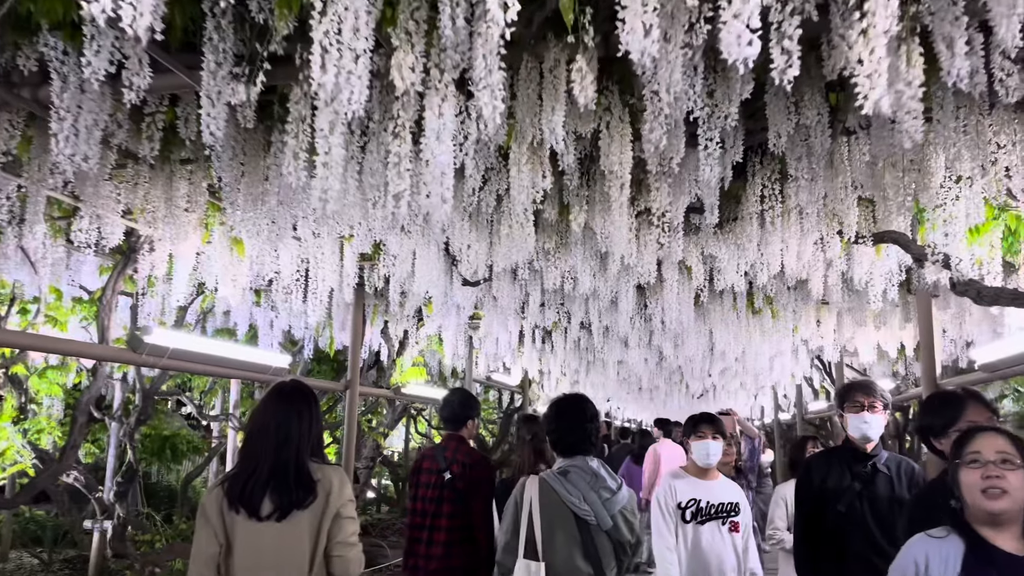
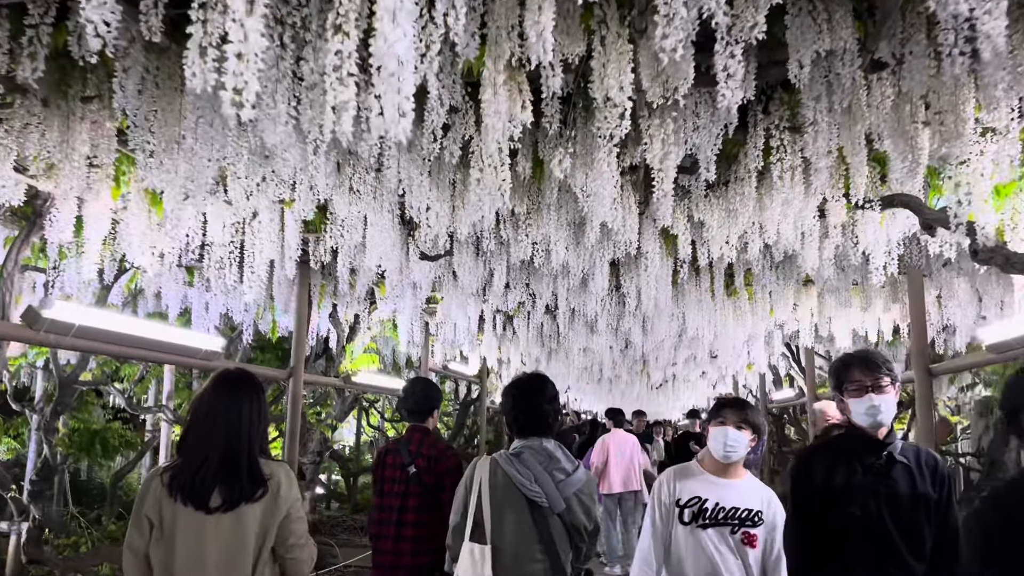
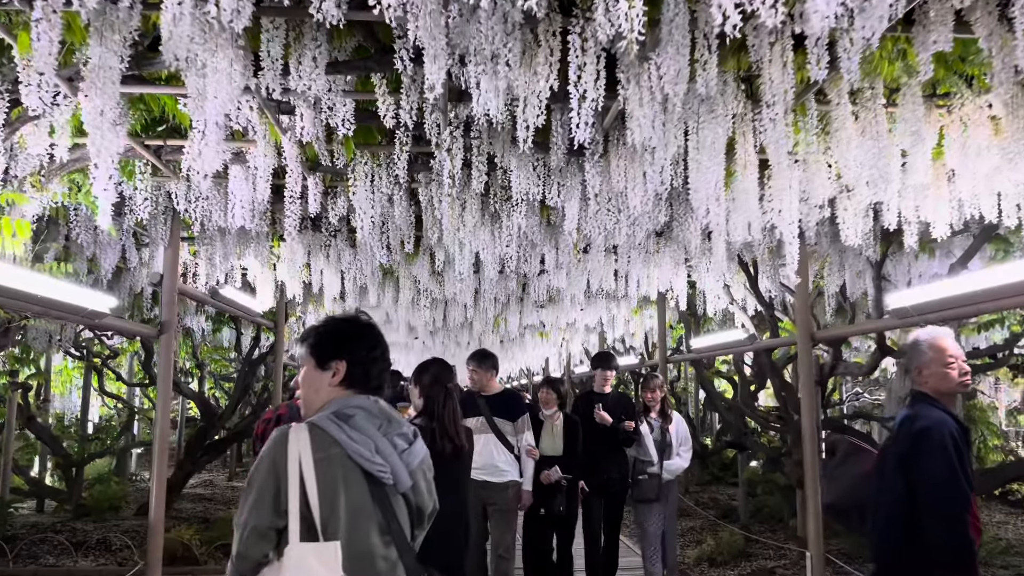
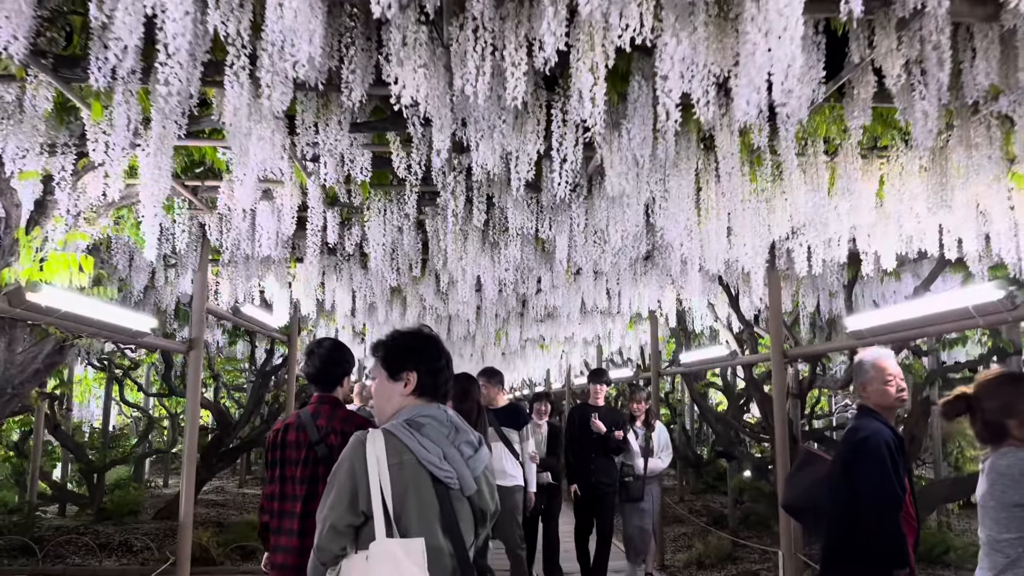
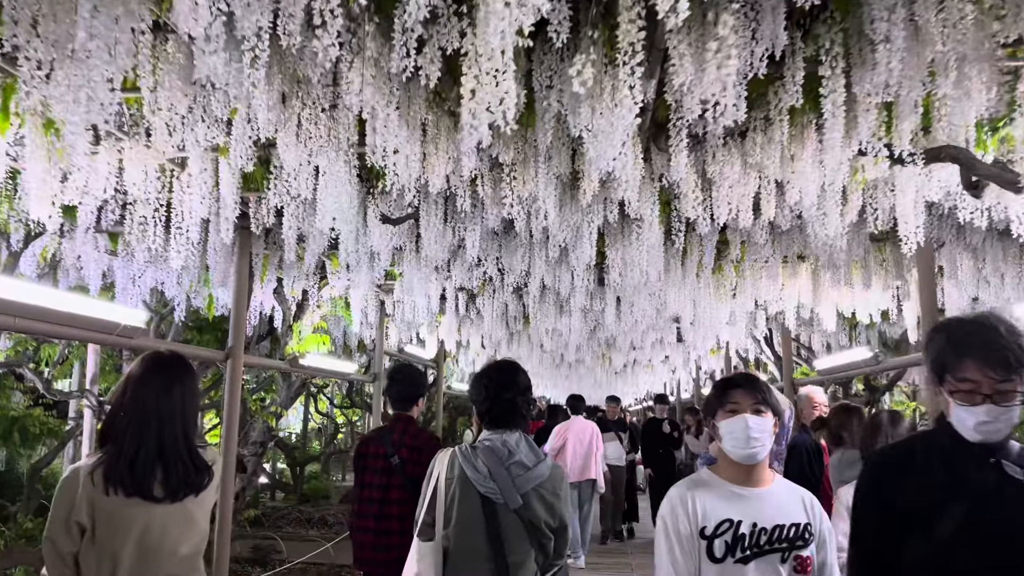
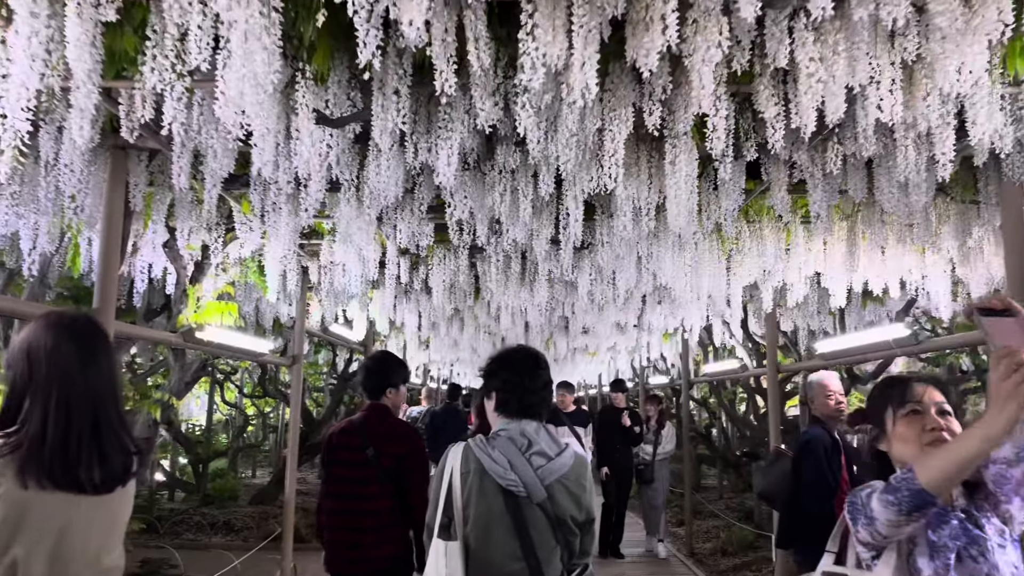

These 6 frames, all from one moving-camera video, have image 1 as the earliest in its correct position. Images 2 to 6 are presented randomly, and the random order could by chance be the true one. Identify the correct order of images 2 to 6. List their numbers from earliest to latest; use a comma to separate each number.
2, 5, 6, 4, 3
